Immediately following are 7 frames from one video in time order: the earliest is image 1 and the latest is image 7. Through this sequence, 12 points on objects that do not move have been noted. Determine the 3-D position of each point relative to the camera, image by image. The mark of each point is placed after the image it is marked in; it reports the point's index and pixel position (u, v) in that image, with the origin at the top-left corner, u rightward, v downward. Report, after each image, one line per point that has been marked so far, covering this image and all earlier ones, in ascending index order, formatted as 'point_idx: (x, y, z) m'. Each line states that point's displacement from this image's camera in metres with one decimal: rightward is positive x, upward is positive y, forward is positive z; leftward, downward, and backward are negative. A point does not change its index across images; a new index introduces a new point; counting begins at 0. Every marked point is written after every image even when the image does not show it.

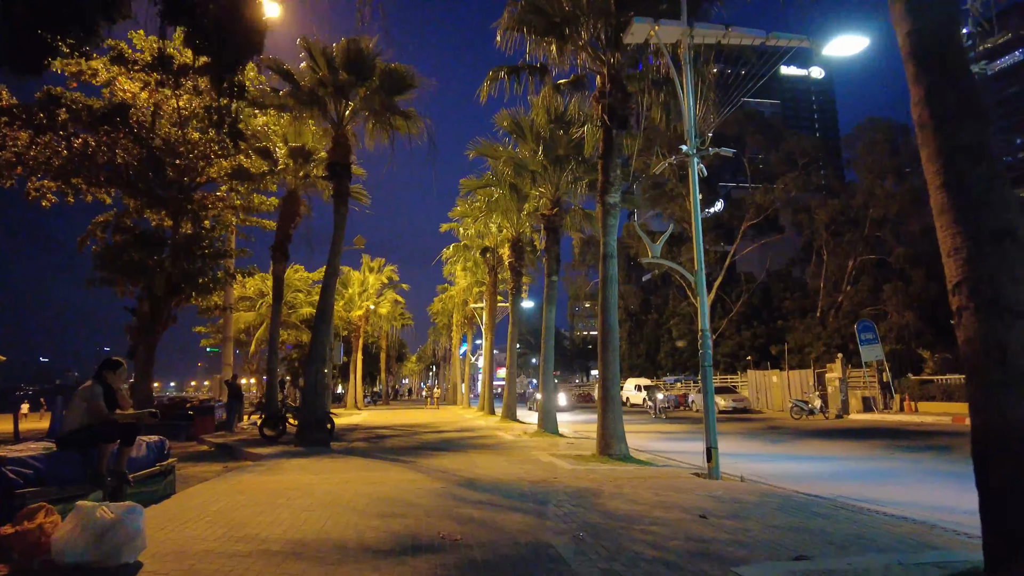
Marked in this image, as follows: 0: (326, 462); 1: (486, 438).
0: (-2.9, -2.7, +11.5) m
1: (-0.7, -3.5, +17.1) m
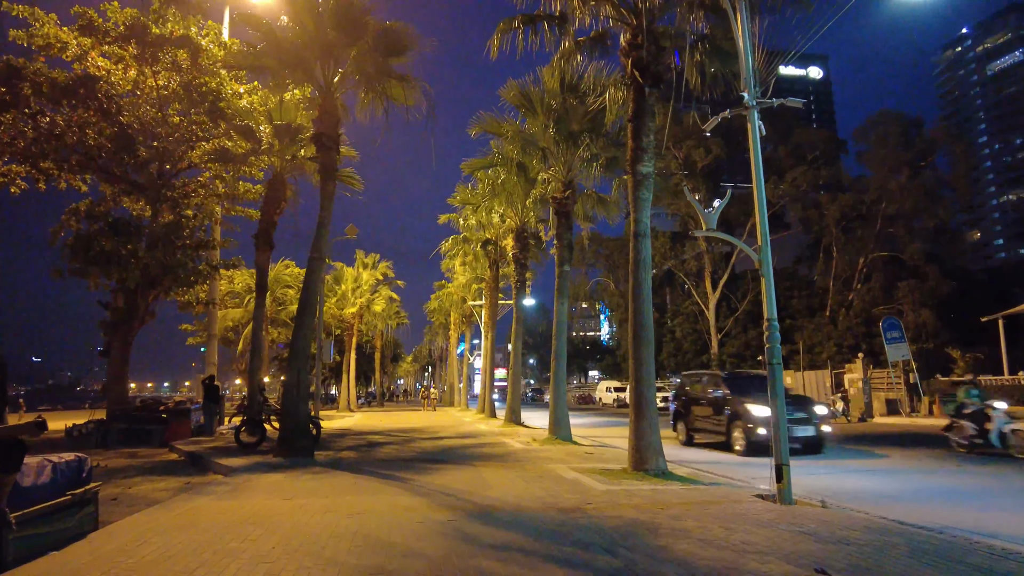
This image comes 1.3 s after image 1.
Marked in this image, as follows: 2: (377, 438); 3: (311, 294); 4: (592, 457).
0: (-2.7, -2.5, +9.6) m
1: (-0.5, -3.3, +15.2) m
2: (-3.1, -3.5, +17.0) m
3: (-3.8, -0.1, +14.1) m
4: (+1.4, -2.9, +12.6) m
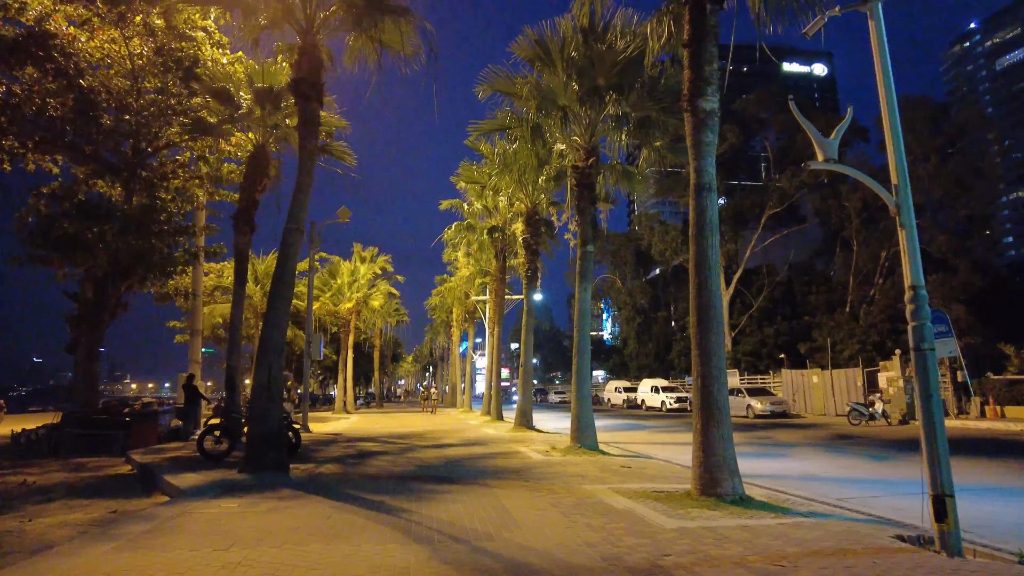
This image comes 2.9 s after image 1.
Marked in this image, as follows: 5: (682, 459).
0: (-2.4, -2.1, +7.1) m
1: (-0.2, -2.9, +12.7) m
2: (-2.8, -3.1, +14.5) m
3: (-3.5, +0.2, +11.6) m
4: (+1.6, -2.6, +10.1) m
5: (+3.2, -3.2, +13.9) m
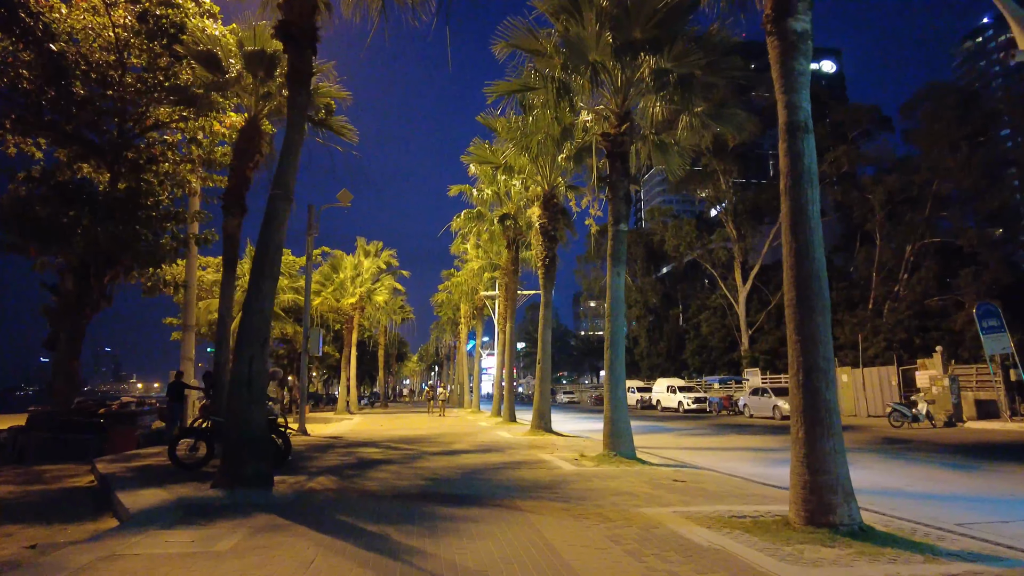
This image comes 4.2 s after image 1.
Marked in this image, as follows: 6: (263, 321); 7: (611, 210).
0: (-2.0, -1.9, +5.3) m
1: (+0.2, -2.7, +10.9) m
2: (-2.4, -2.9, +12.7) m
3: (-3.2, +0.5, +9.8) m
4: (+2.0, -2.3, +8.3) m
5: (+3.6, -3.0, +12.0) m
6: (-3.2, -0.4, +9.5) m
7: (+1.8, +1.5, +13.8) m
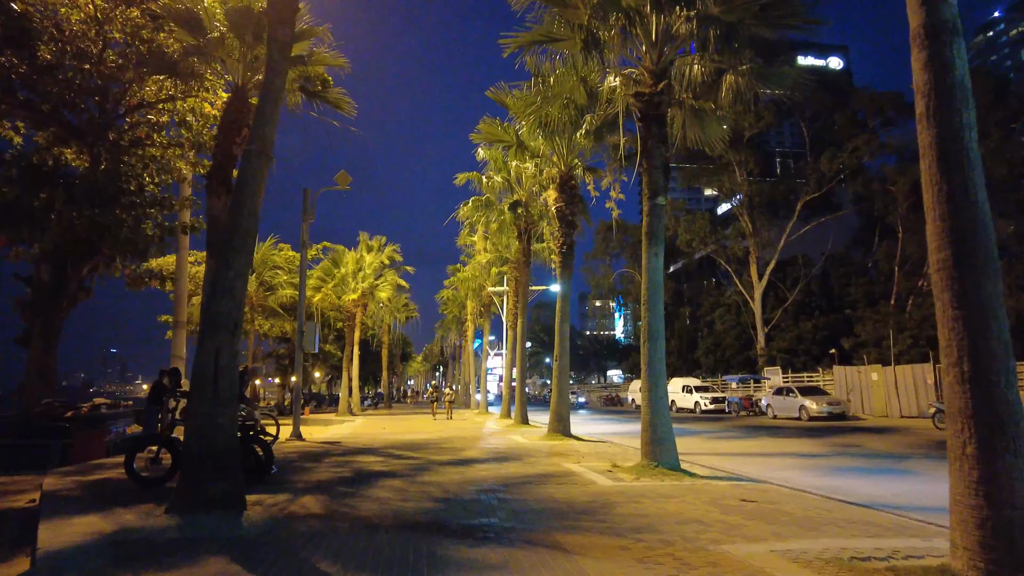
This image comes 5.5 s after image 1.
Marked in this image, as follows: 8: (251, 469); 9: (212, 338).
0: (-1.7, -1.6, +3.5) m
1: (+0.5, -2.4, +9.1) m
2: (-2.1, -2.6, +10.9) m
3: (-2.9, +0.8, +8.1) m
4: (+2.3, -2.0, +6.5) m
5: (+3.9, -2.7, +10.2) m
6: (-2.9, -0.2, +7.8) m
7: (+2.1, +1.7, +12.1) m
8: (-3.4, -2.3, +9.3) m
9: (-3.0, -0.5, +7.6) m
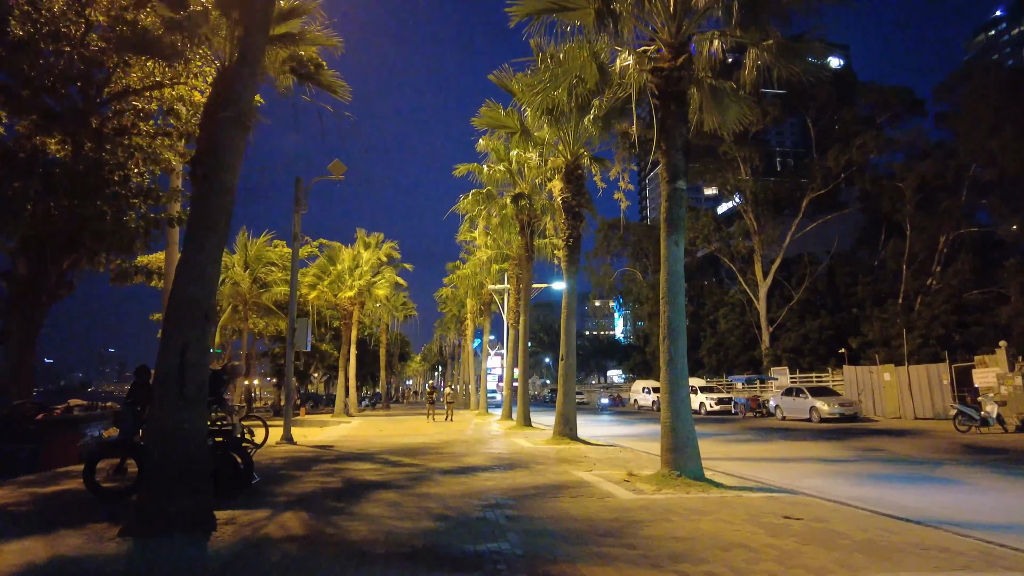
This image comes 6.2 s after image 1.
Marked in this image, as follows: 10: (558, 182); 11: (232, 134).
0: (-1.6, -1.5, +2.6) m
1: (+0.6, -2.3, +8.1) m
2: (-2.0, -2.5, +10.0) m
3: (-2.8, +0.9, +7.1) m
4: (+2.4, -1.9, +5.5) m
5: (+4.0, -2.6, +9.3) m
6: (-2.8, -0.1, +6.8) m
7: (+2.2, +1.8, +11.1) m
8: (-3.3, -2.2, +8.4) m
9: (-2.9, -0.4, +6.6) m
10: (+1.2, +2.8, +19.5) m
11: (-2.7, +1.5, +7.2) m
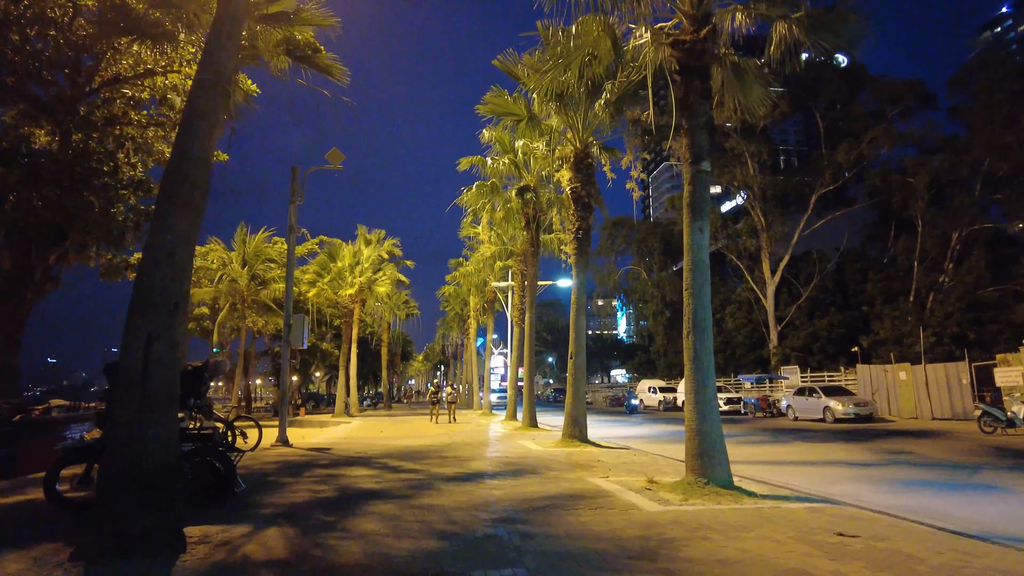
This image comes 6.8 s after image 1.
0: (-1.5, -1.4, +1.8) m
1: (+0.7, -2.2, +7.3) m
2: (-1.9, -2.4, +9.2) m
3: (-2.6, +1.0, +6.3) m
4: (+2.5, -1.8, +4.7) m
5: (+4.1, -2.5, +8.4) m
6: (-2.7, +0.1, +6.0) m
7: (+2.4, +2.0, +10.3) m
8: (-3.1, -2.0, +7.6) m
9: (-2.8, -0.3, +5.8) m
10: (+1.3, +2.9, +18.6) m
11: (-2.6, +1.6, +6.4) m
